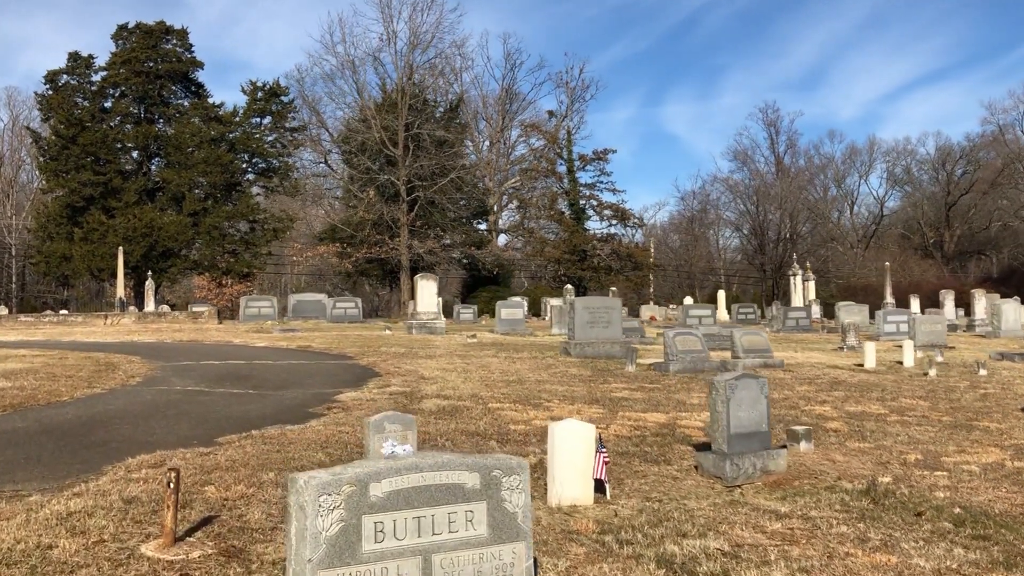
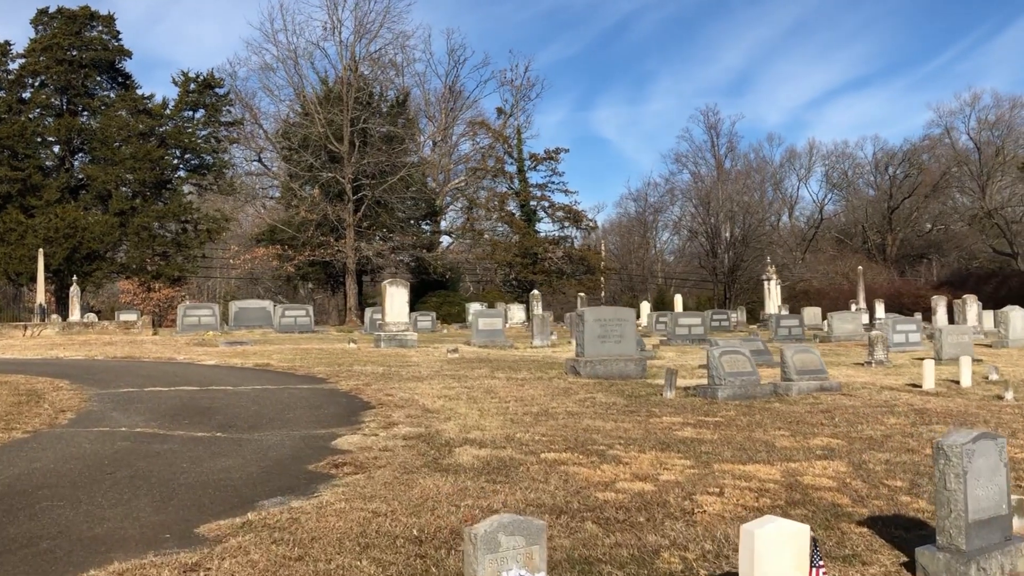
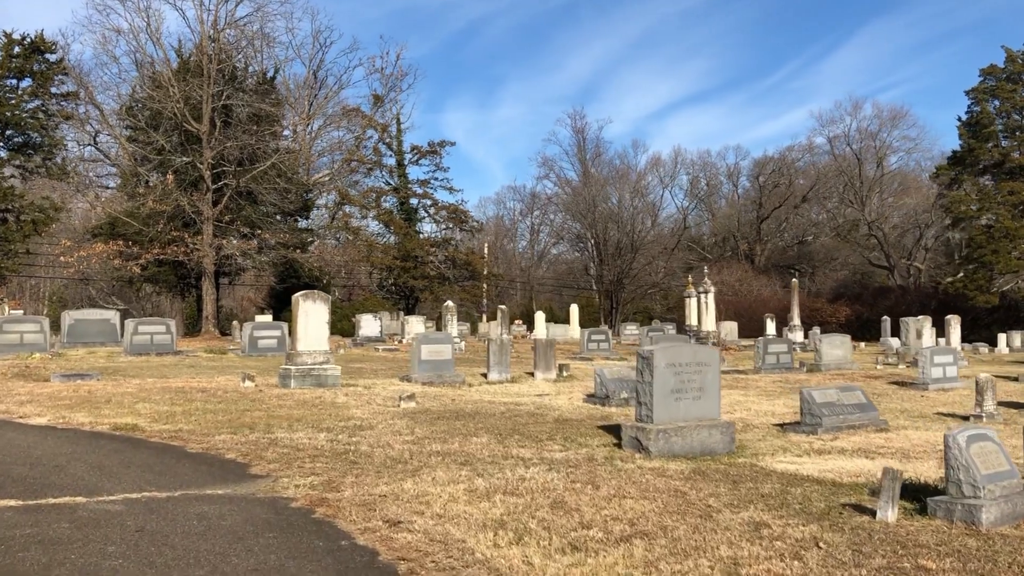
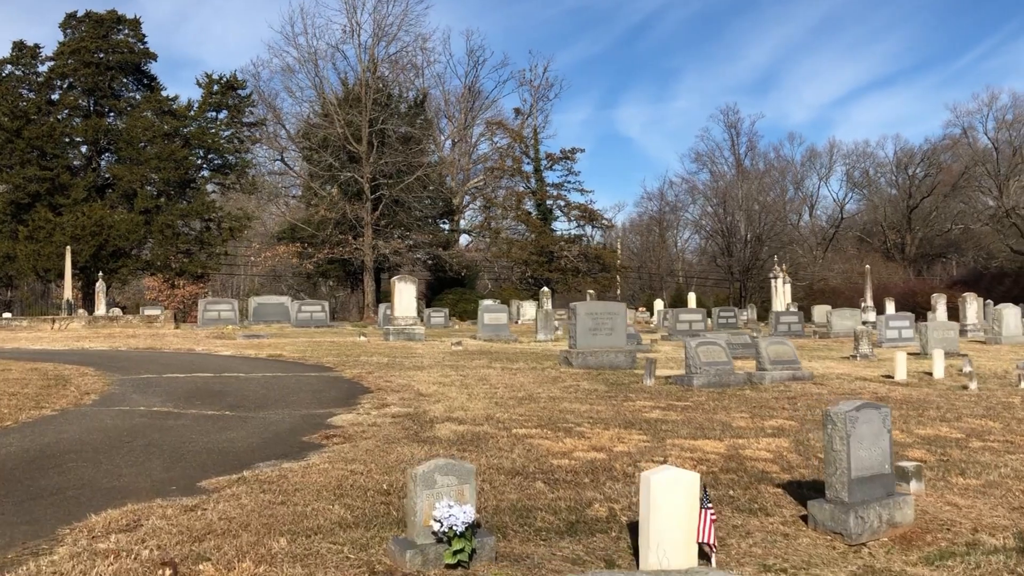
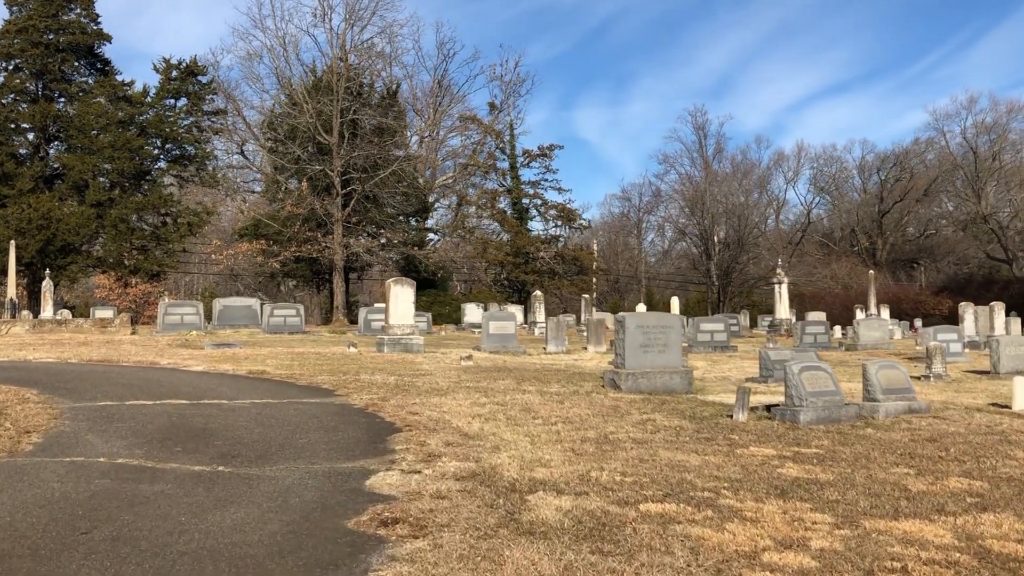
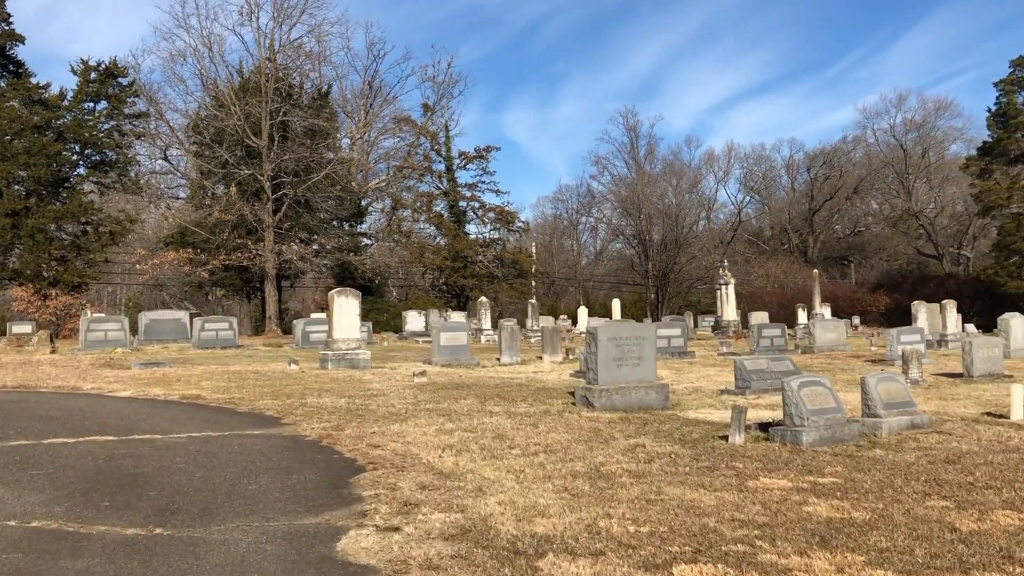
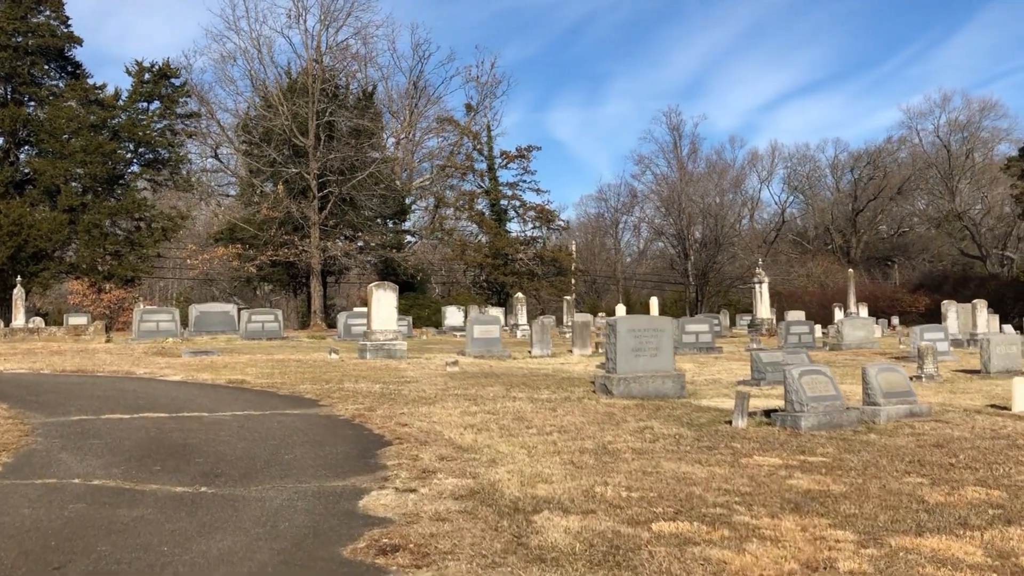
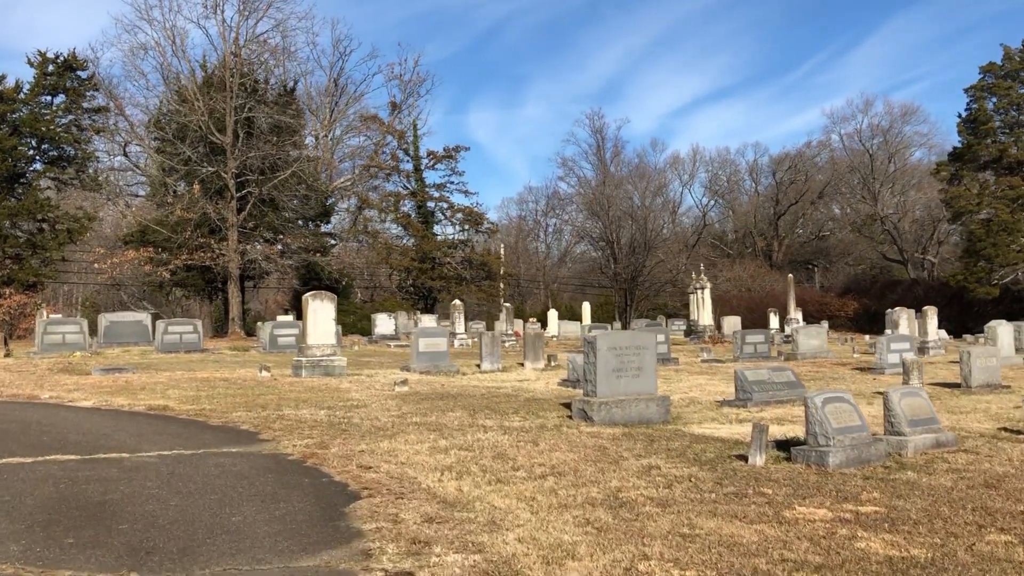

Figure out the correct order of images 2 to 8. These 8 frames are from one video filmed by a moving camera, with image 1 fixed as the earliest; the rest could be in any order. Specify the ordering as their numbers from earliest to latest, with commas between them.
4, 2, 5, 7, 6, 8, 3
